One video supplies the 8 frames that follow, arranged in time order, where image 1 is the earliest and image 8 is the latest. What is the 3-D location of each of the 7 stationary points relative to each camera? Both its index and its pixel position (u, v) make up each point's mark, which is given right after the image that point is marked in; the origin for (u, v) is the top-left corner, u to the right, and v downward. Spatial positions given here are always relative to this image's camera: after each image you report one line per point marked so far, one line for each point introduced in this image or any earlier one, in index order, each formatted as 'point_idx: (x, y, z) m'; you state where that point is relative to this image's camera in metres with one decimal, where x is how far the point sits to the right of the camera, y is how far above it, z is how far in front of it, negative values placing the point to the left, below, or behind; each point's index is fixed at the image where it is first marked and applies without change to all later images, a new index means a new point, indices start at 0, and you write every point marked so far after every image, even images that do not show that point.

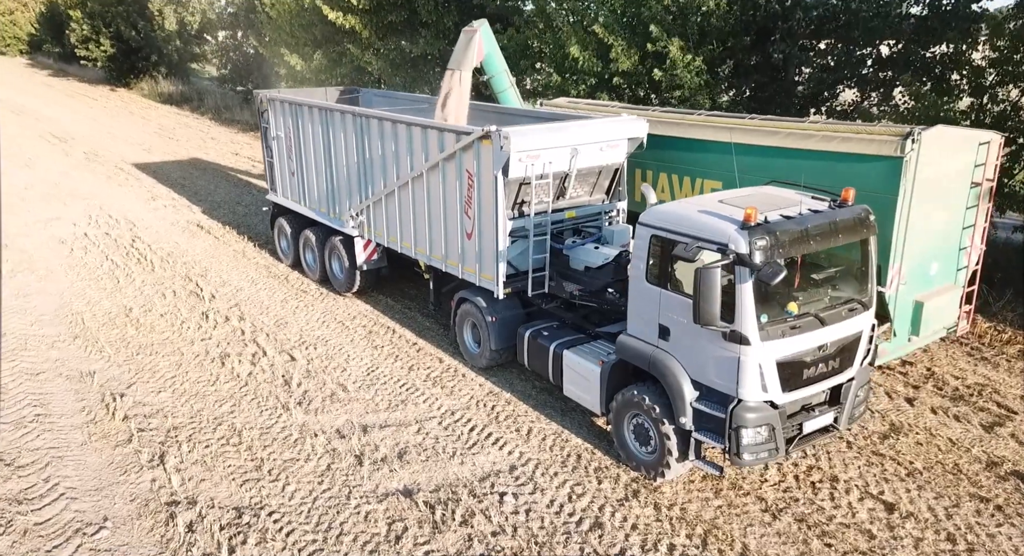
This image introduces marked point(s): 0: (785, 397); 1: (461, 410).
0: (+2.0, -0.9, +5.4) m
1: (-0.6, -1.4, +7.6) m
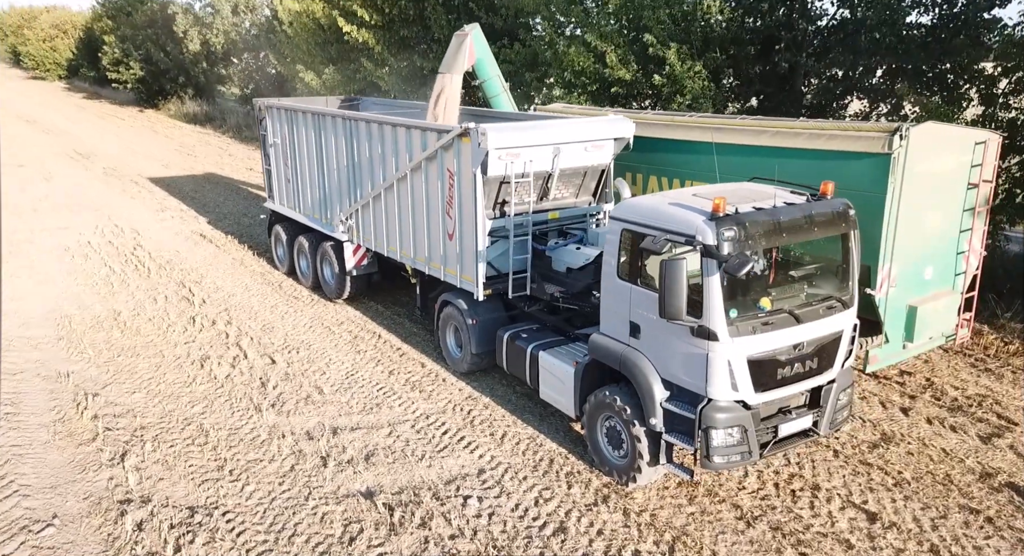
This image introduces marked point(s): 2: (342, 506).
0: (+1.8, -0.9, +5.1) m
1: (-0.8, -1.4, +7.4) m
2: (-1.3, -1.8, +5.6) m
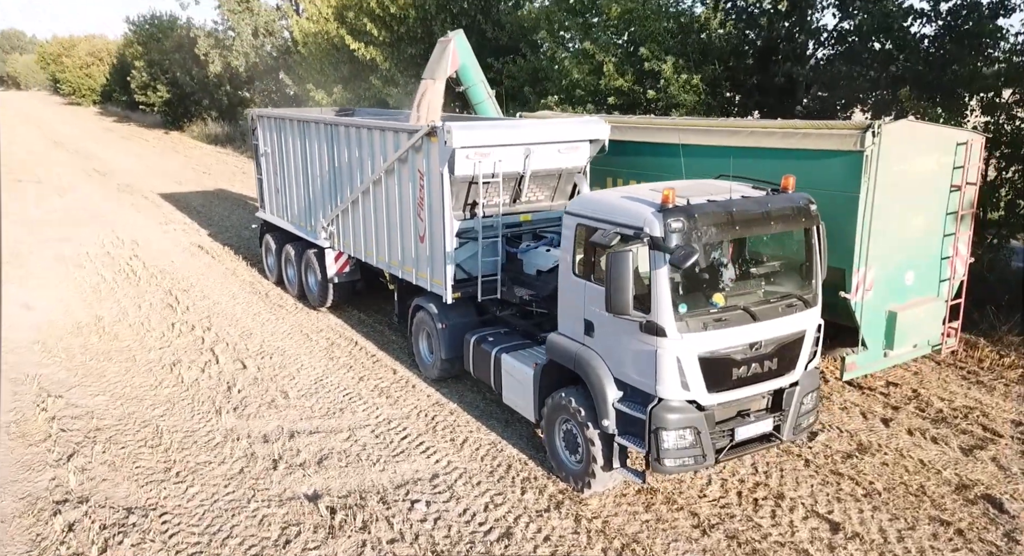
0: (+1.4, -0.8, +4.9) m
1: (-1.2, -1.4, +7.2) m
2: (-1.7, -1.8, +5.3) m
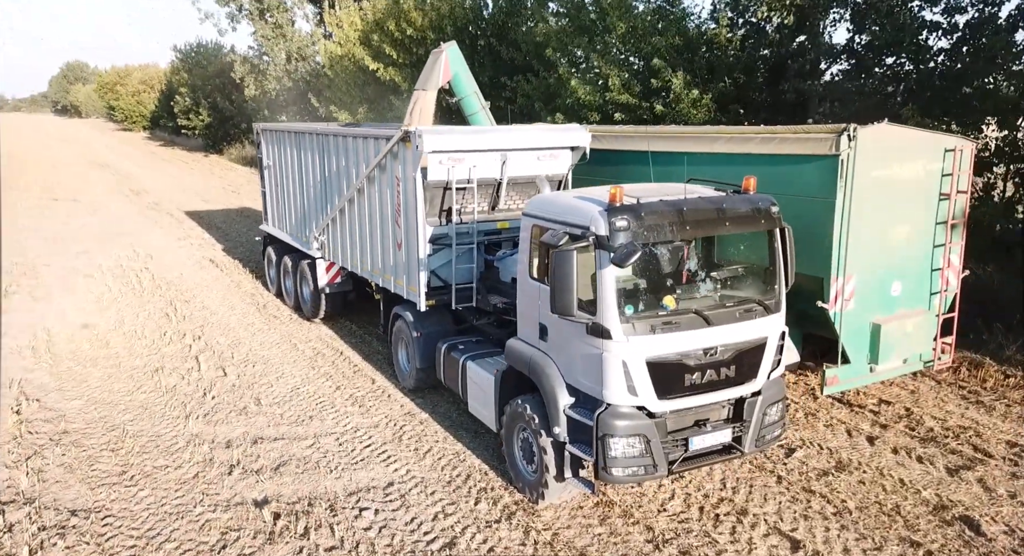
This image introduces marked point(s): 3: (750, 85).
0: (+1.0, -0.8, +4.7) m
1: (-1.5, -1.5, +7.0) m
2: (-2.1, -1.7, +5.2) m
3: (+5.2, +4.3, +15.7) m
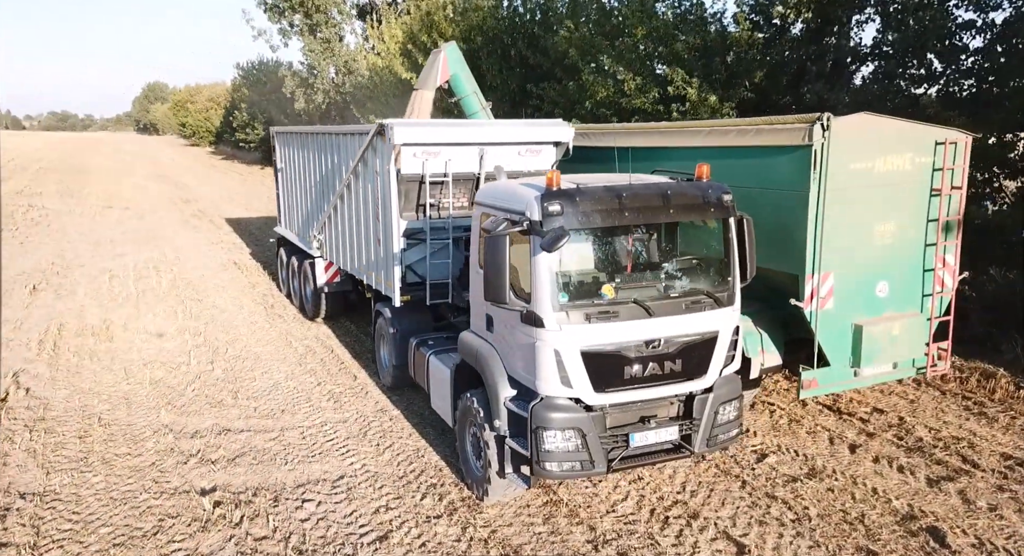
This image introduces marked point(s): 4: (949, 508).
0: (+0.5, -0.8, +4.5) m
1: (-1.8, -1.4, +7.0) m
2: (-2.5, -1.6, +5.2) m
3: (+5.5, +4.1, +15.3) m
4: (+3.1, -1.6, +5.0) m
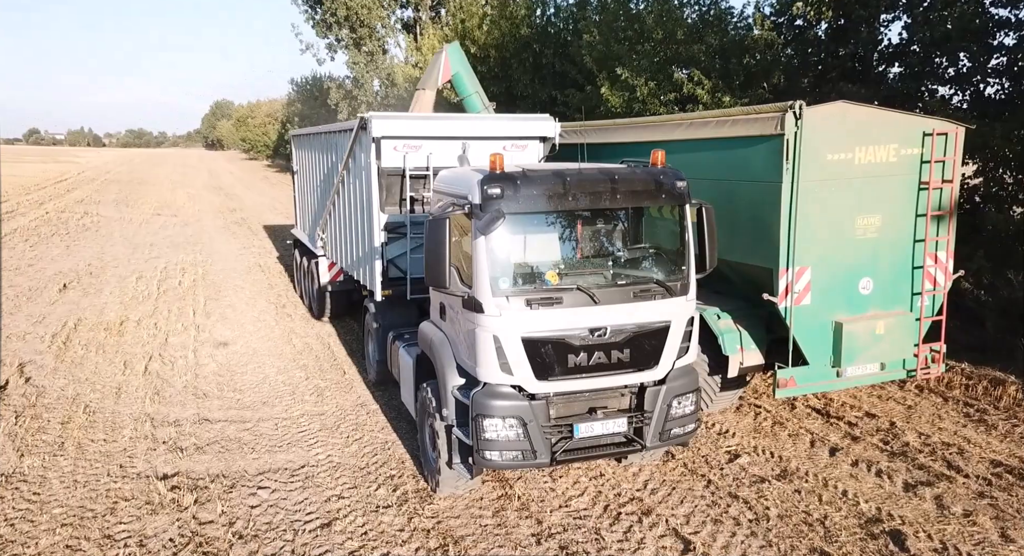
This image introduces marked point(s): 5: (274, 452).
0: (+0.2, -0.7, +4.4) m
1: (-2.0, -1.4, +7.0) m
2: (-2.8, -1.5, +5.3) m
3: (+5.8, +4.0, +15.0) m
4: (+2.8, -1.6, +4.8) m
5: (-2.0, -1.5, +6.0) m
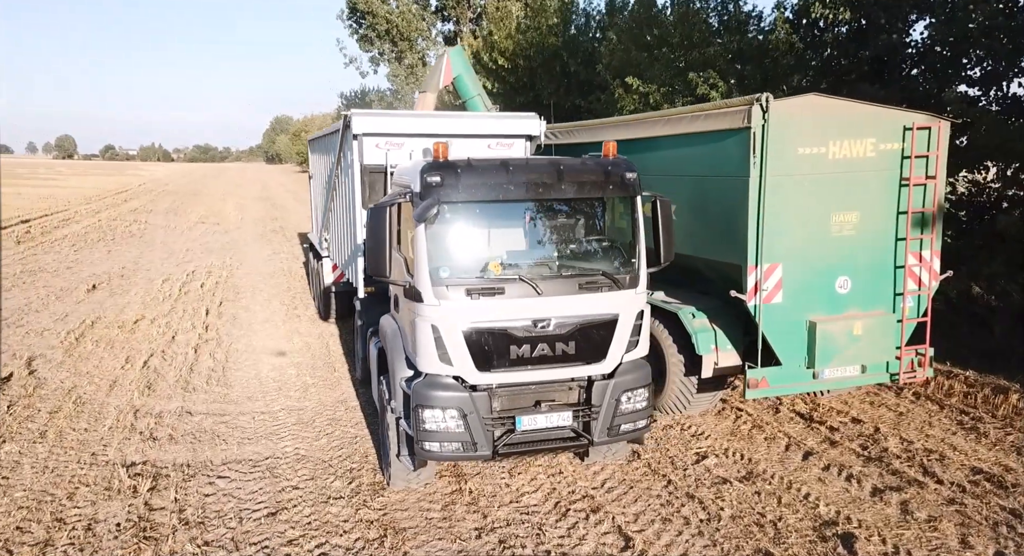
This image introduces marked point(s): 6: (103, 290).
0: (-0.2, -0.6, +4.3) m
1: (-2.2, -1.3, +7.1) m
2: (-3.2, -1.5, +5.4) m
3: (+6.1, +3.8, +14.7) m
4: (+2.4, -1.6, +4.6) m
5: (-2.3, -1.4, +6.1) m
6: (-9.8, -0.3, +16.9) m
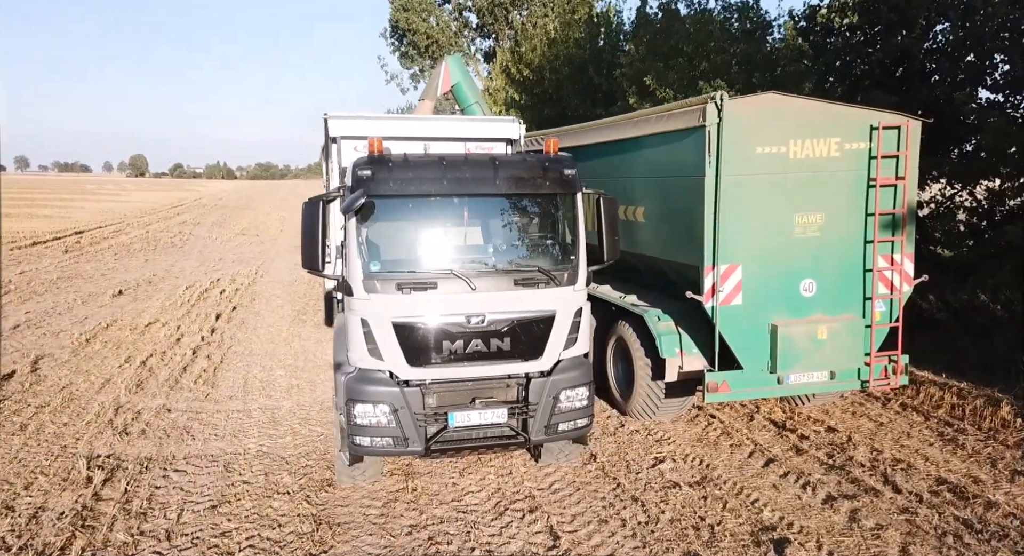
0: (-0.6, -0.6, +4.4) m
1: (-2.5, -1.3, +7.2) m
2: (-3.5, -1.4, +5.5) m
3: (+6.2, +3.6, +14.5) m
4: (+2.0, -1.6, +4.4) m
5: (-2.6, -1.4, +6.2) m
6: (-9.5, -0.4, +17.5) m
